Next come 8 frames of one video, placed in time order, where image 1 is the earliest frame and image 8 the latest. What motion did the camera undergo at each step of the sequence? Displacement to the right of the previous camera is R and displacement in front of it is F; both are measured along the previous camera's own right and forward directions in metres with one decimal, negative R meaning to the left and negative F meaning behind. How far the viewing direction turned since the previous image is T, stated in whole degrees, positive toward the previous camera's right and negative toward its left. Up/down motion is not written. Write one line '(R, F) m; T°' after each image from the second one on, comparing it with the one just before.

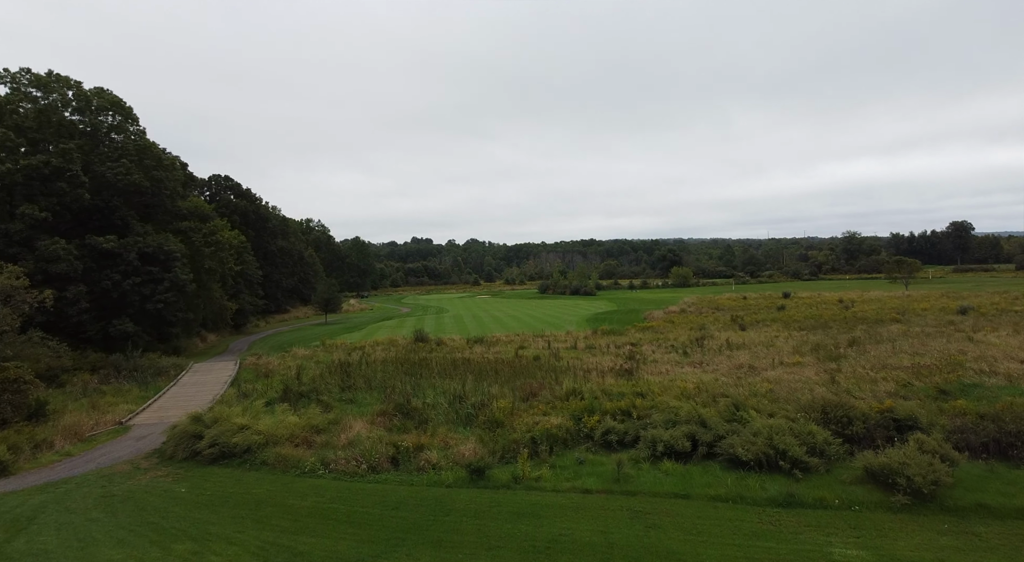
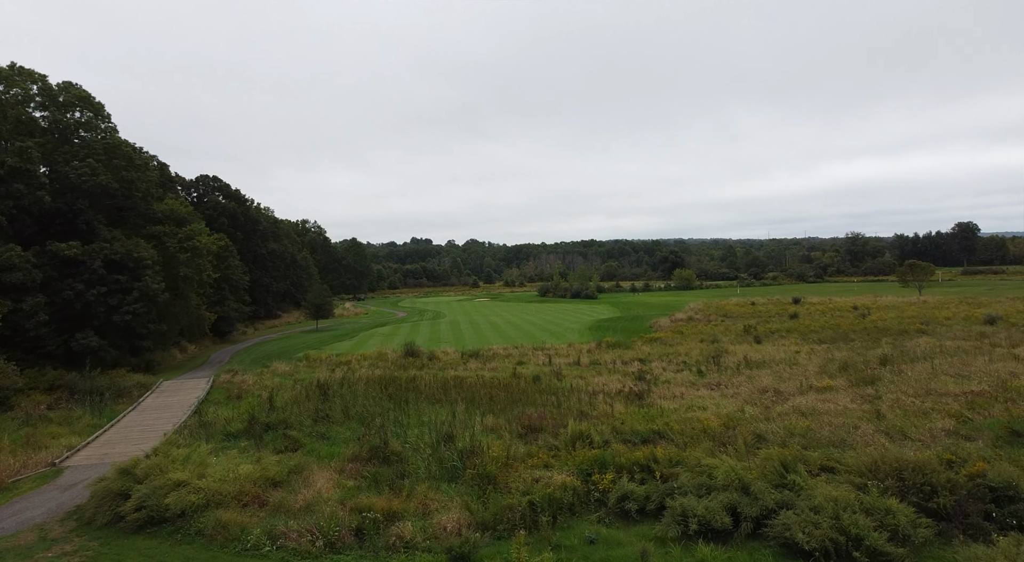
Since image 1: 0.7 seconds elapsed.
(+0.1, +2.0) m; 0°
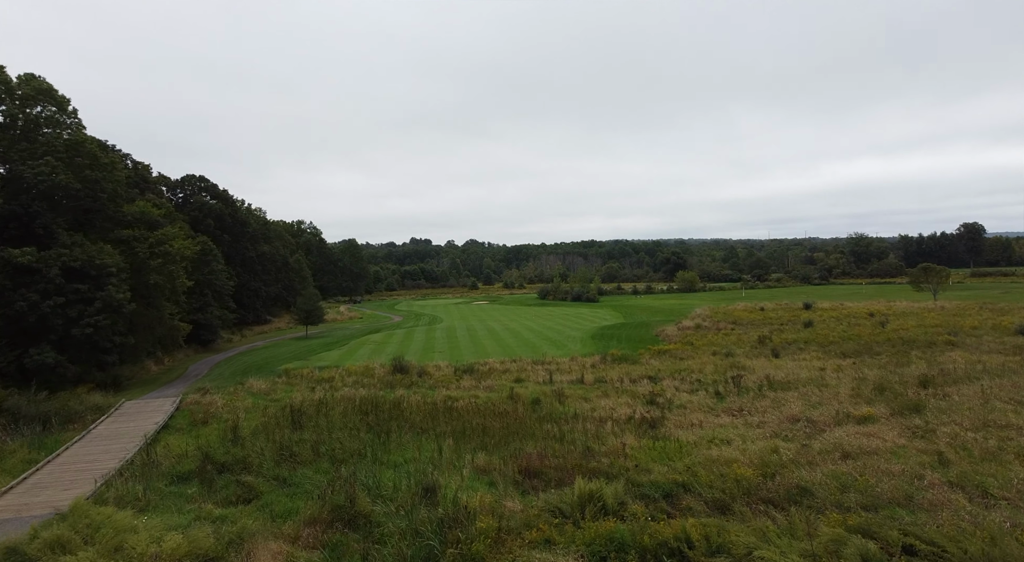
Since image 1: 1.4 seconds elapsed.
(+0.1, +2.1) m; 0°
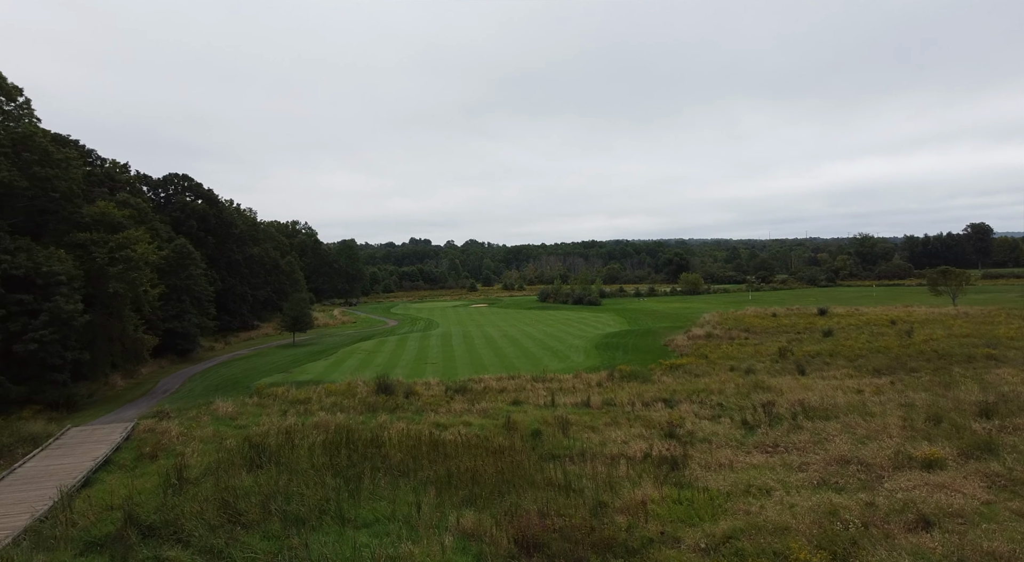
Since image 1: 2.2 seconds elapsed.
(+0.1, +2.4) m; 0°
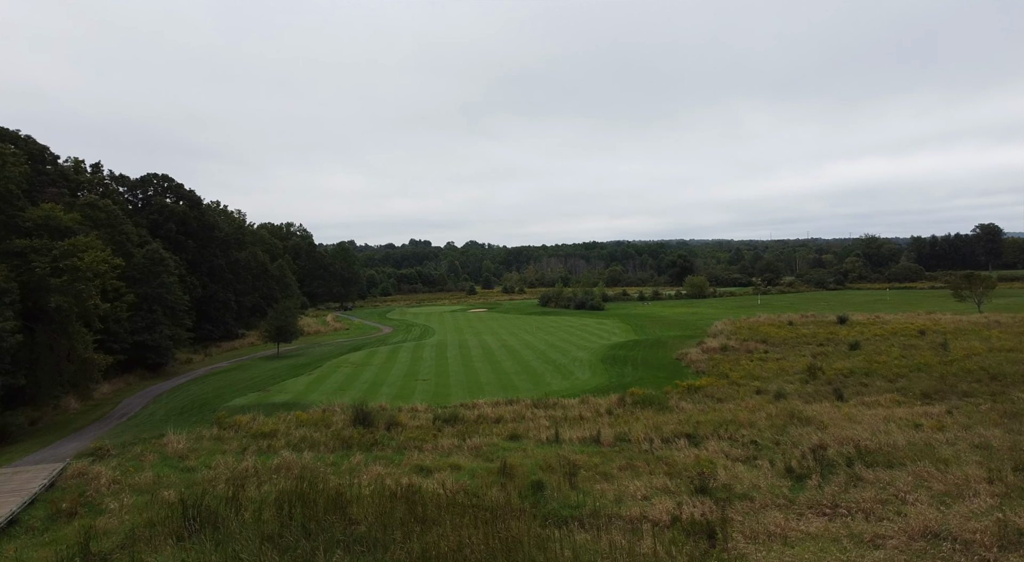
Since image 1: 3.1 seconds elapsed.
(+0.1, +2.8) m; 0°
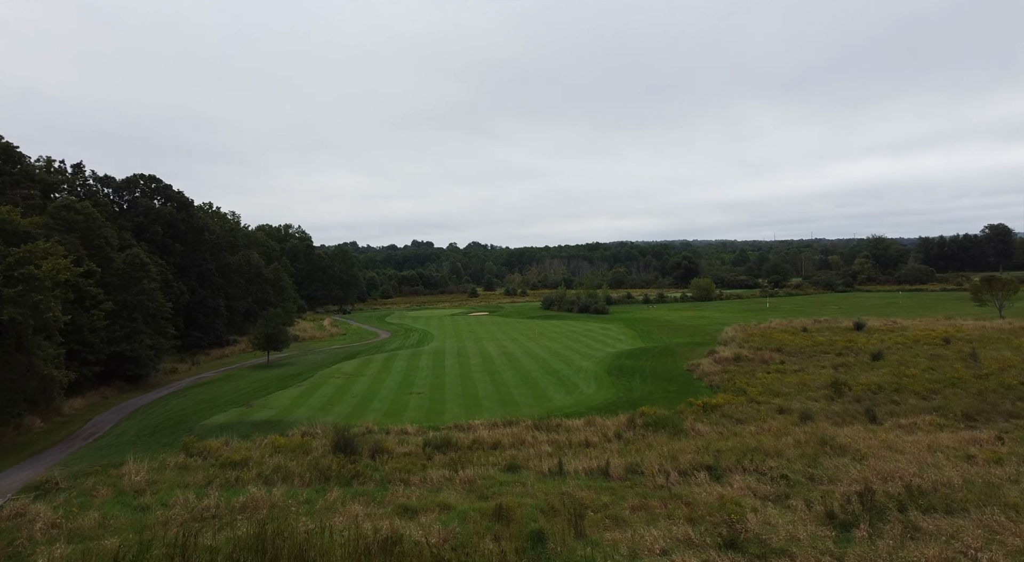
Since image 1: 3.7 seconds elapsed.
(+0.1, +1.9) m; 0°
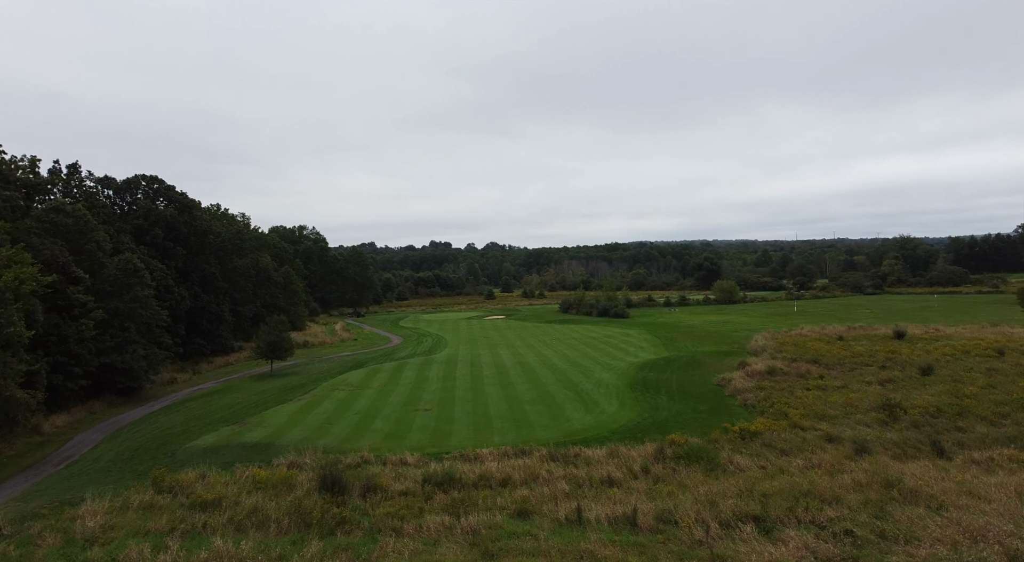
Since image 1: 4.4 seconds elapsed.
(+0.2, +2.2) m; -2°
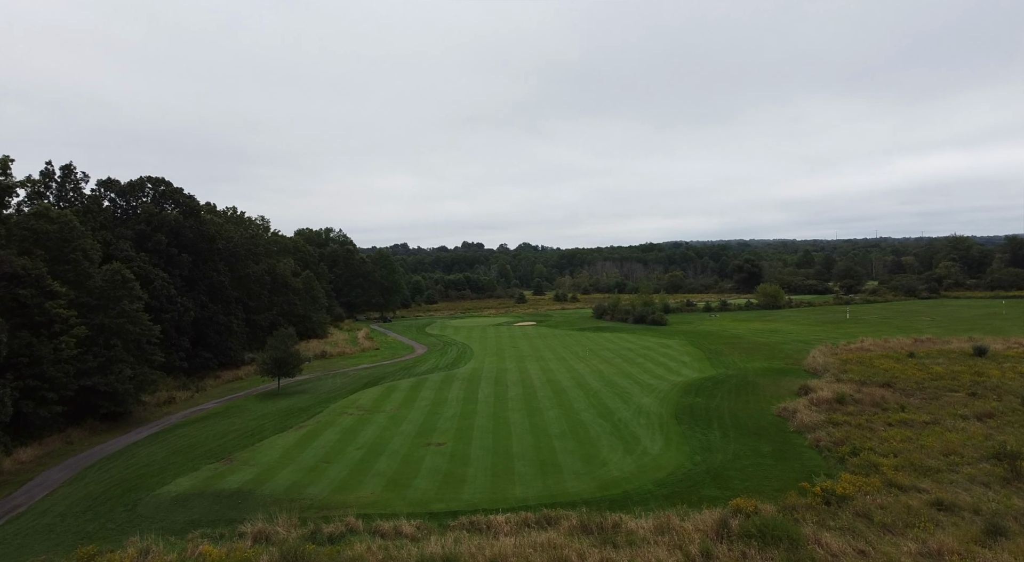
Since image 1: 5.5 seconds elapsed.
(+0.2, +3.5) m; -3°
